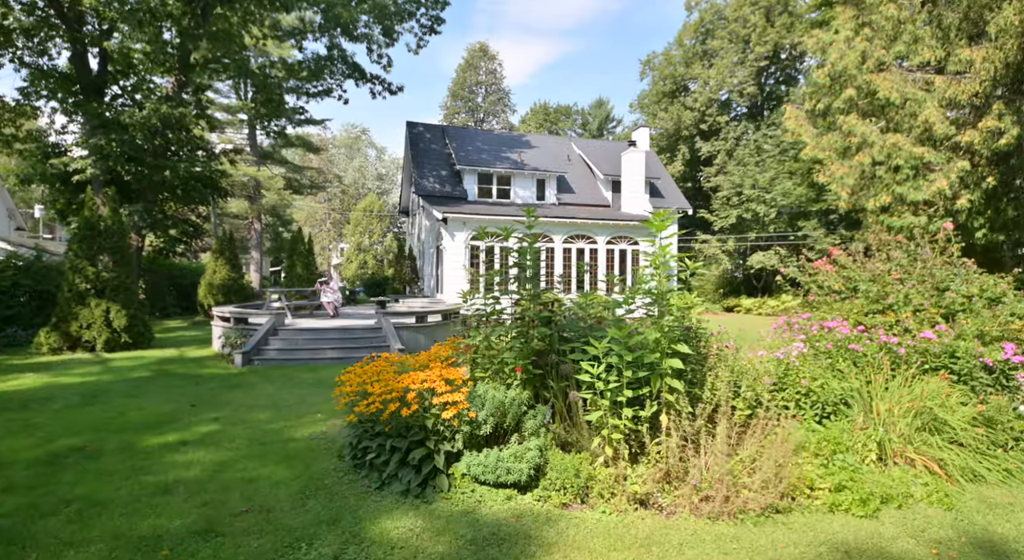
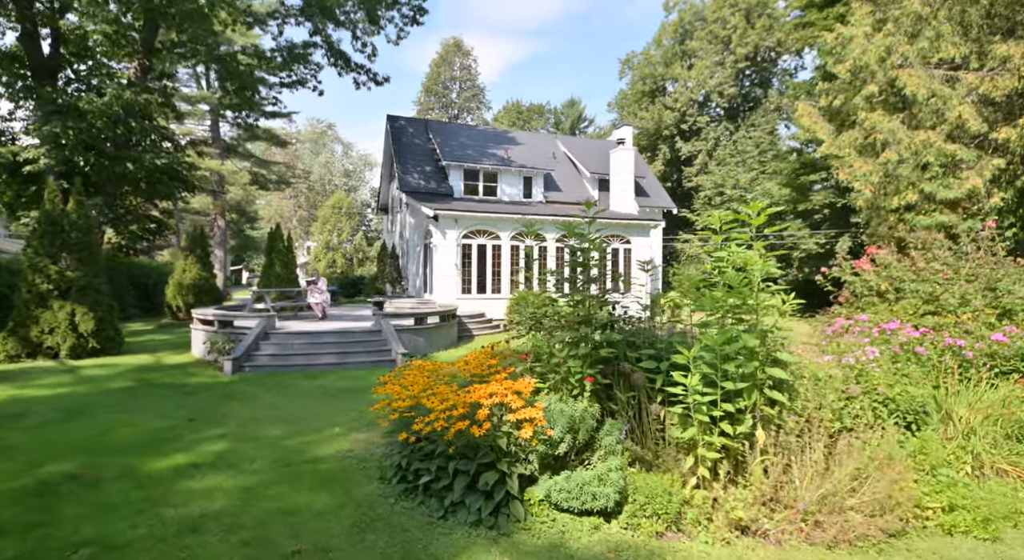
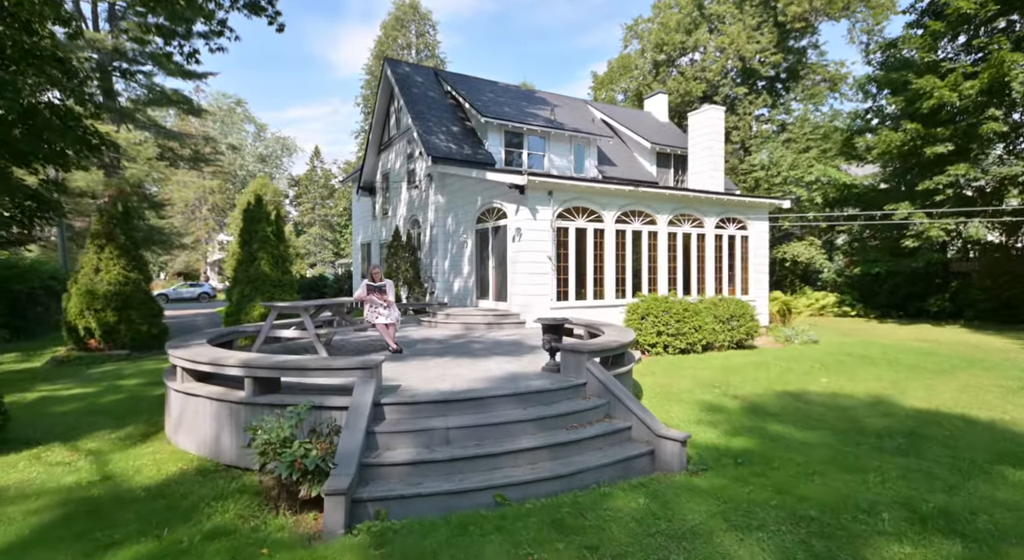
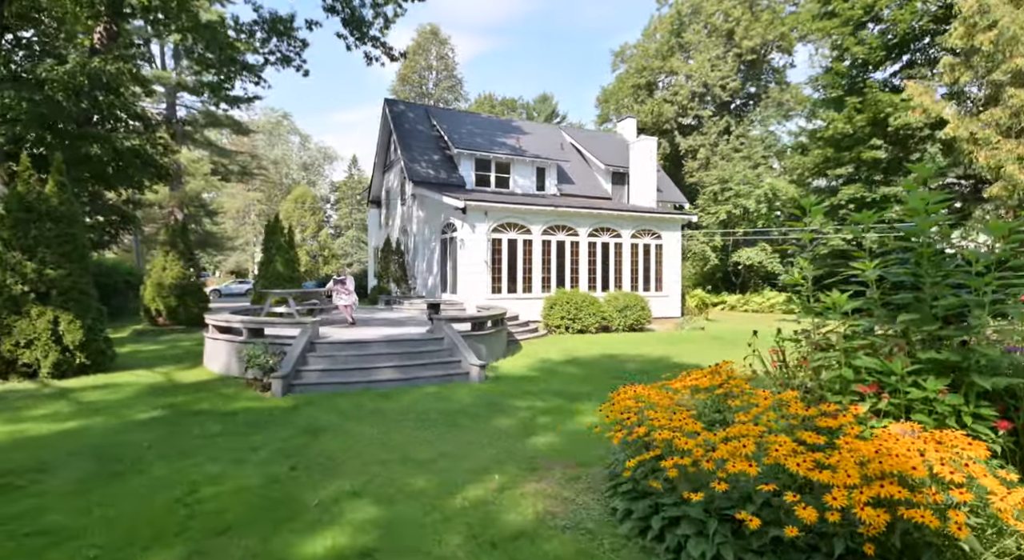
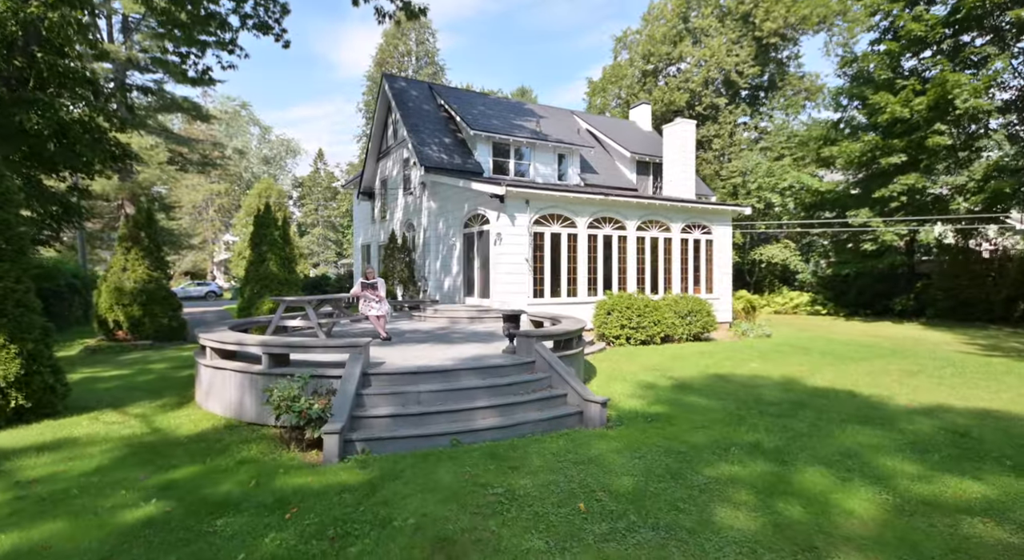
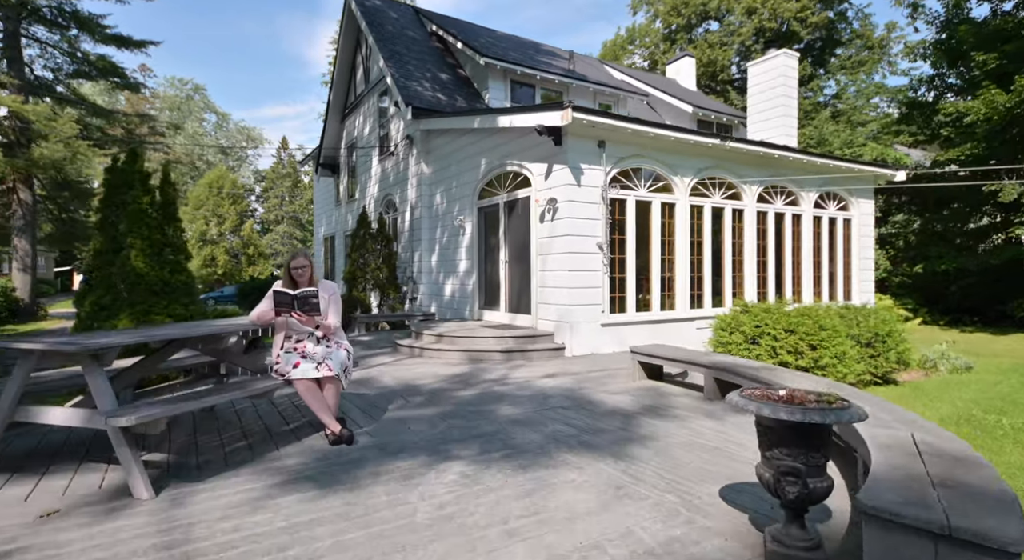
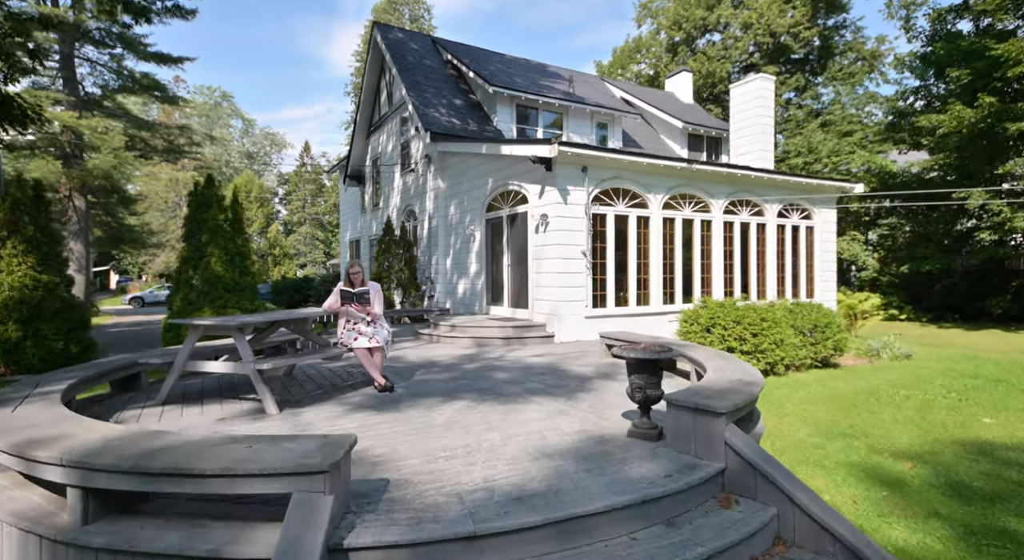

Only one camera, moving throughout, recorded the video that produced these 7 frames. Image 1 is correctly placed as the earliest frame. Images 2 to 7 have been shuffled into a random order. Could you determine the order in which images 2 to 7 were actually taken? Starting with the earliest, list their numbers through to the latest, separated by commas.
2, 4, 5, 3, 7, 6
